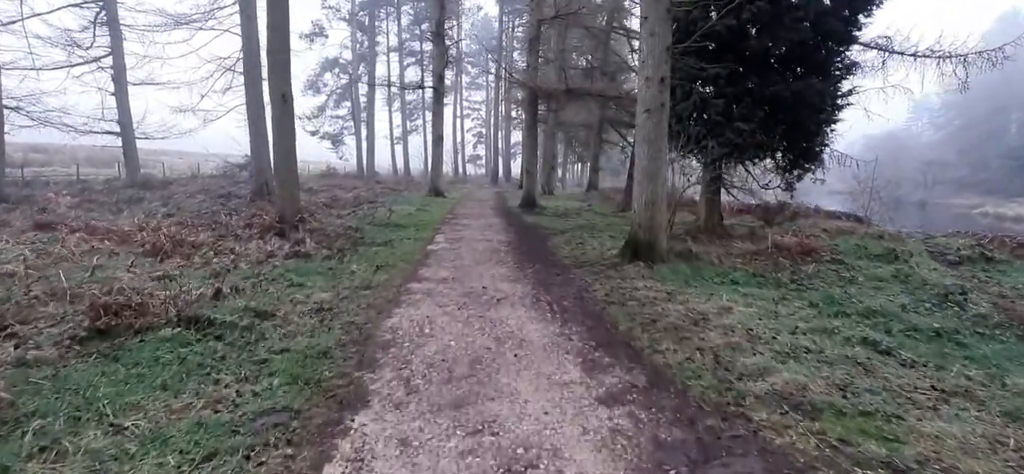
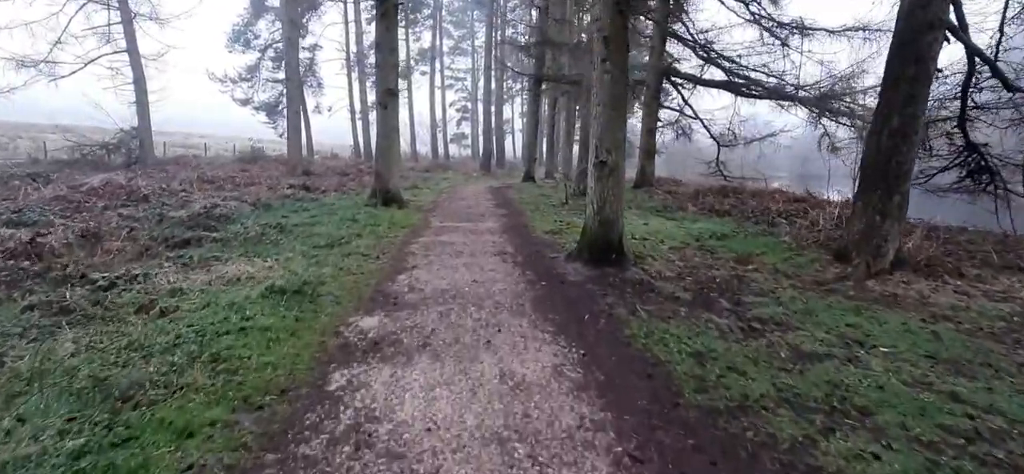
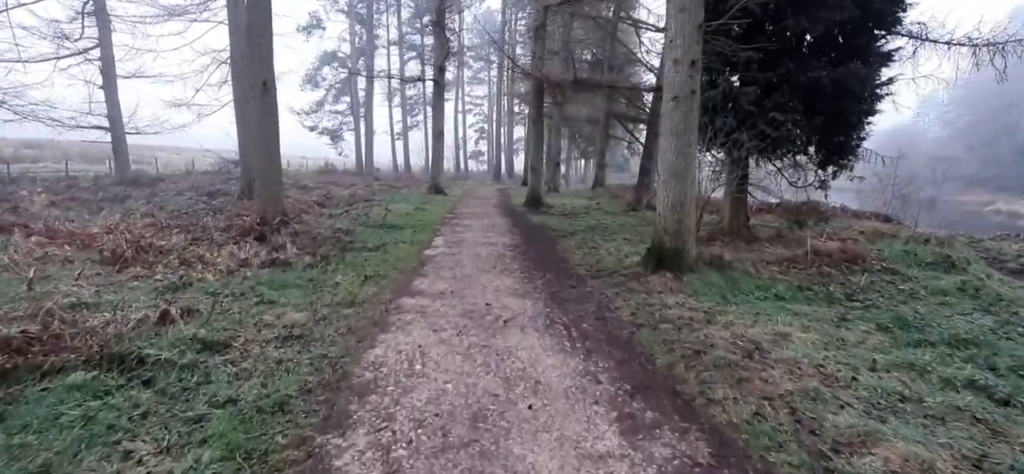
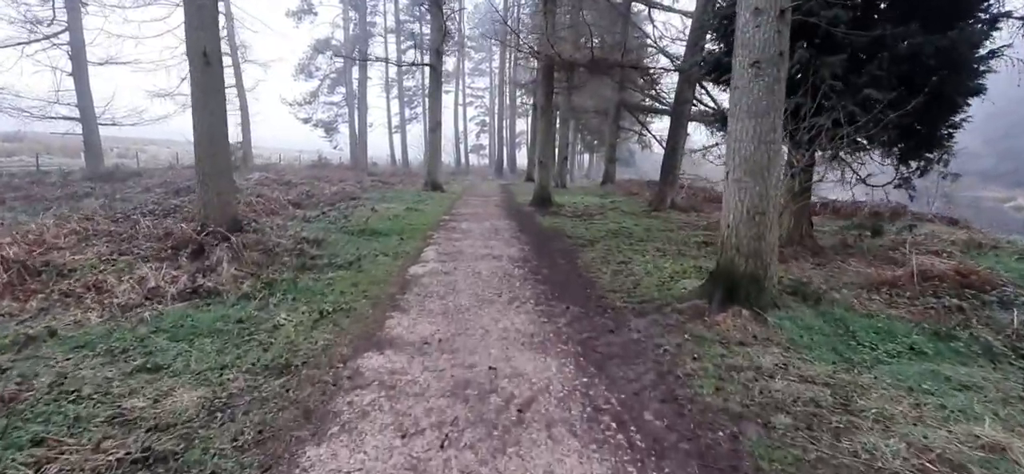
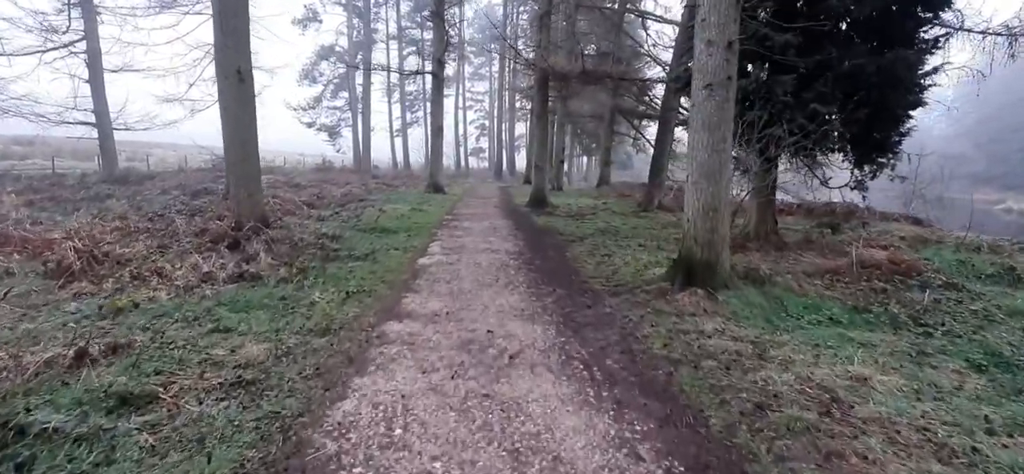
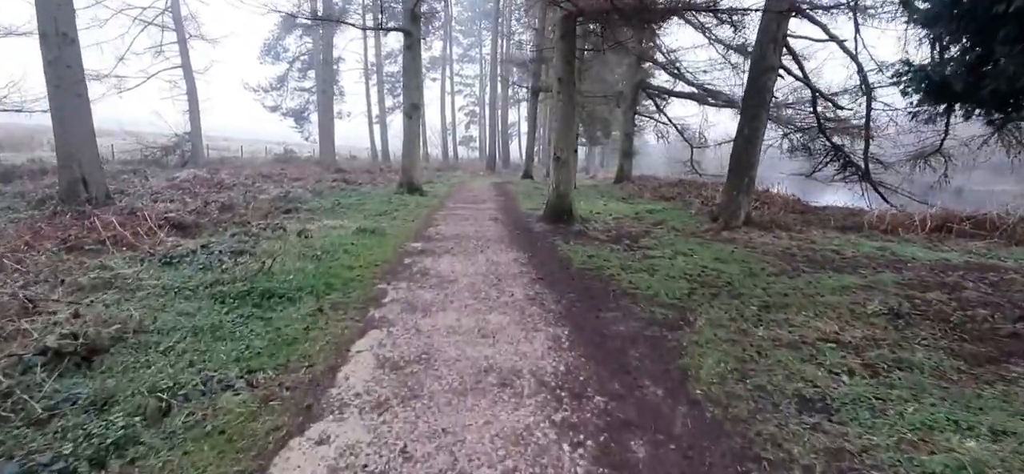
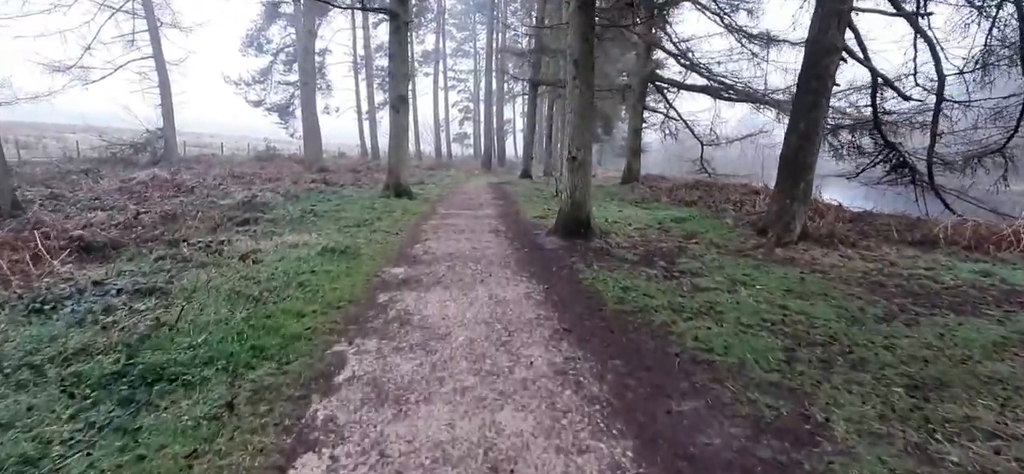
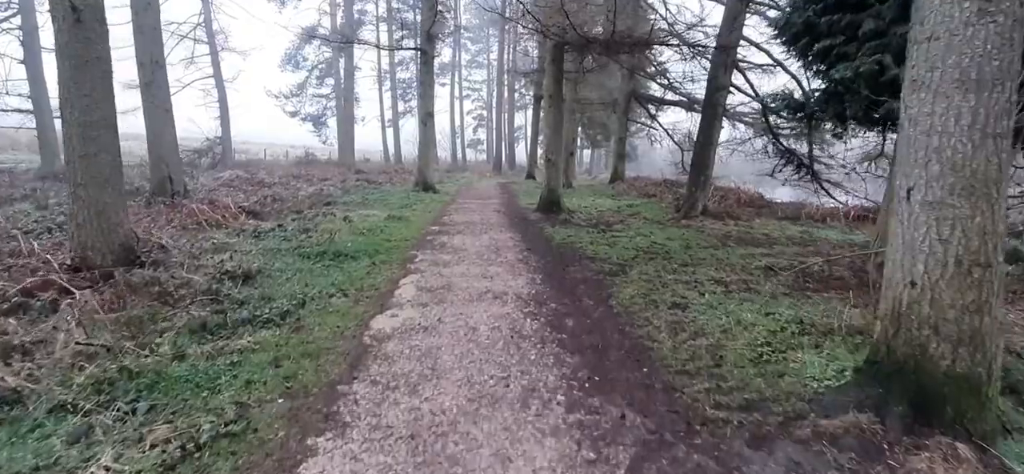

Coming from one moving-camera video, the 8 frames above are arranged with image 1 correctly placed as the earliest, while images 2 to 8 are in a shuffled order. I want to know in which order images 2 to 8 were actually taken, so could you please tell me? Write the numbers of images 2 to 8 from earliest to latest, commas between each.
3, 5, 4, 8, 6, 7, 2
